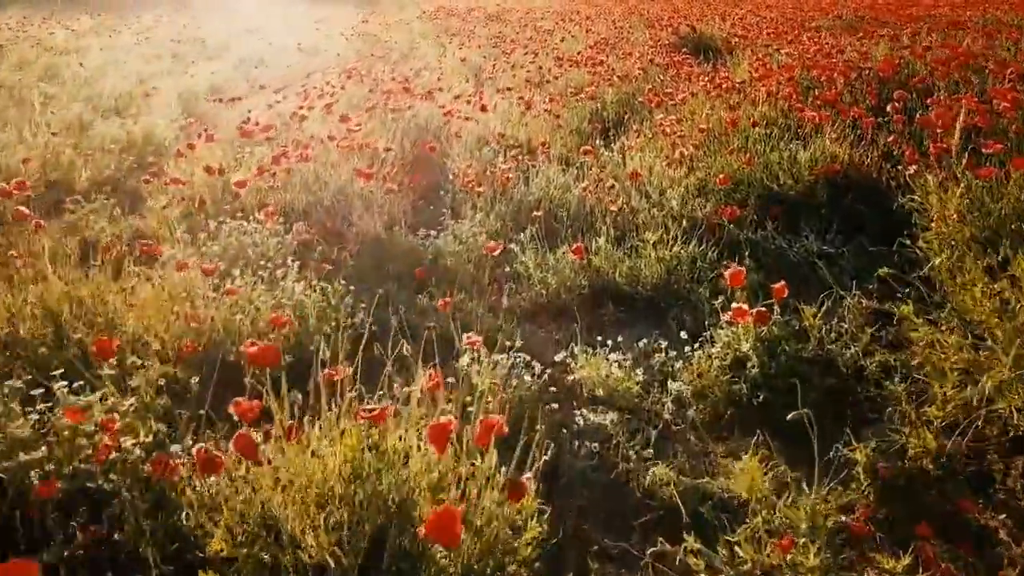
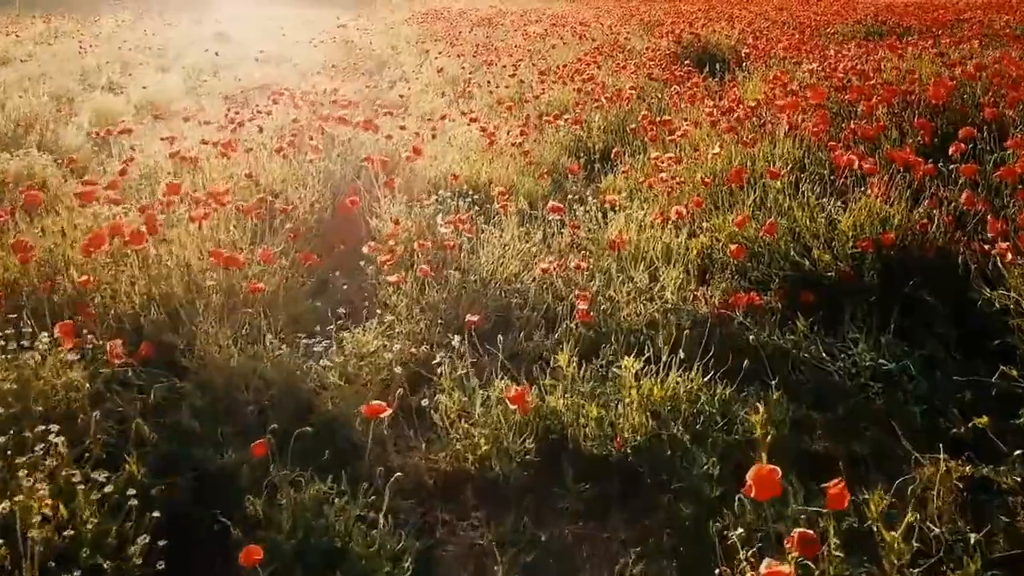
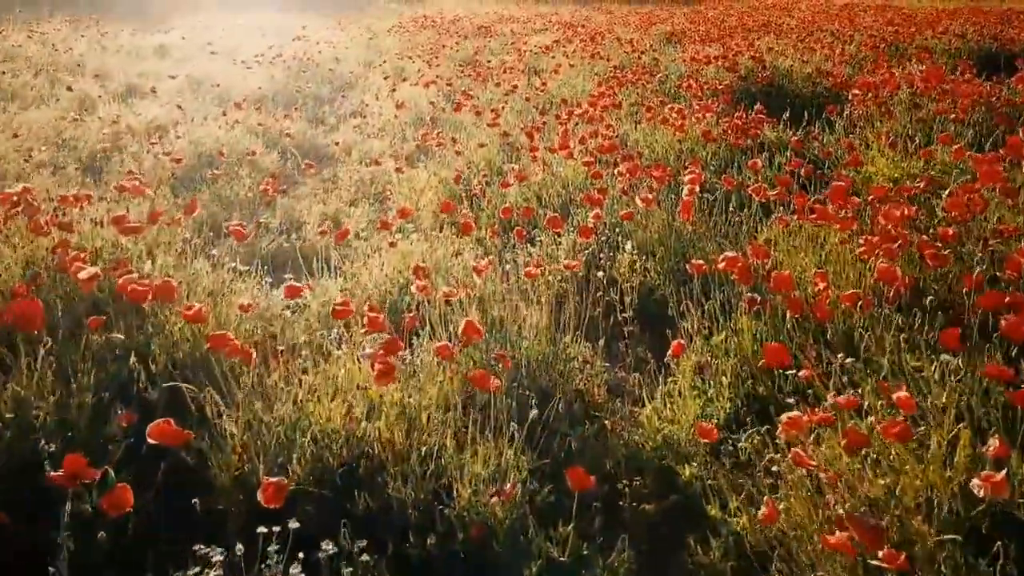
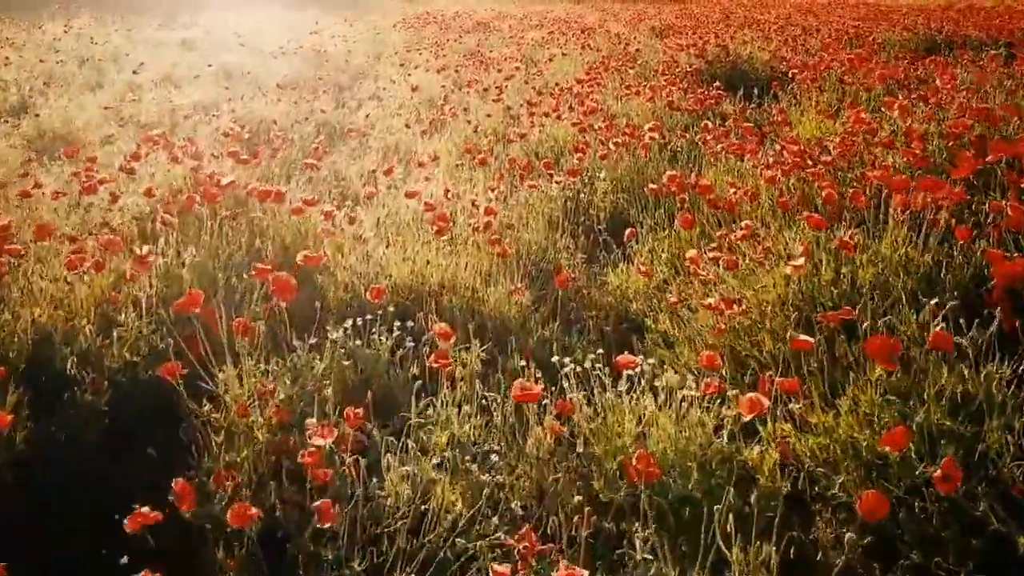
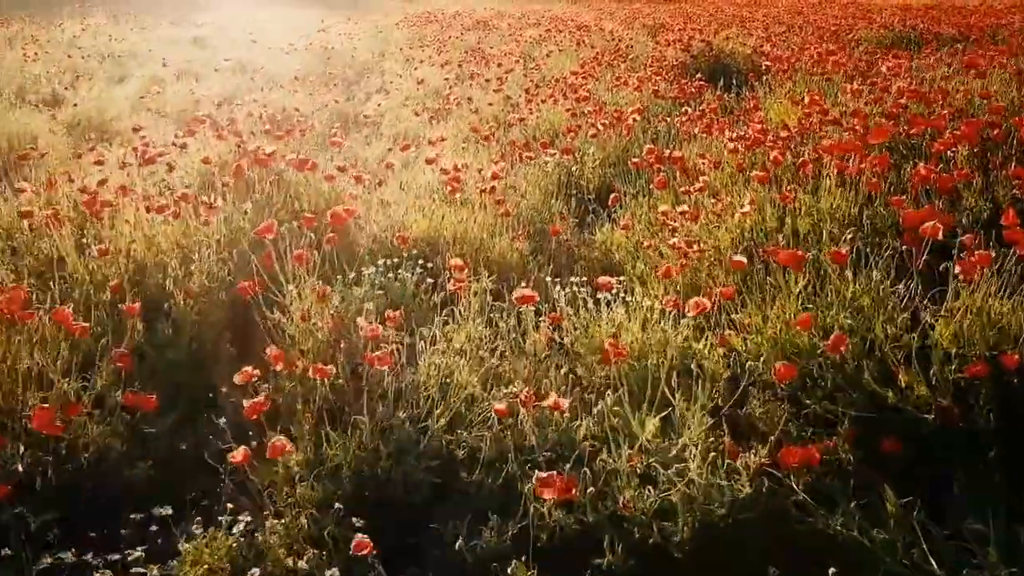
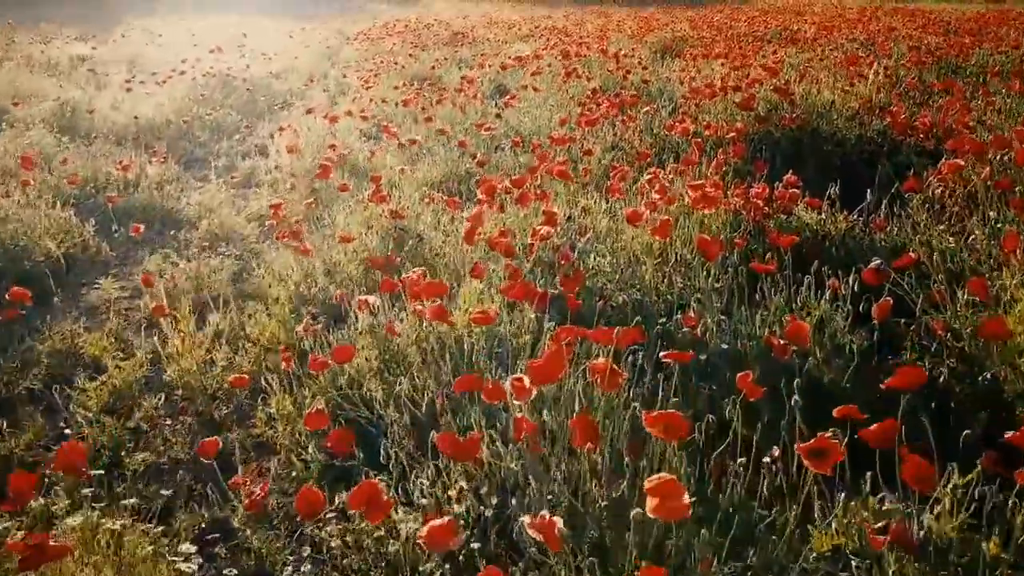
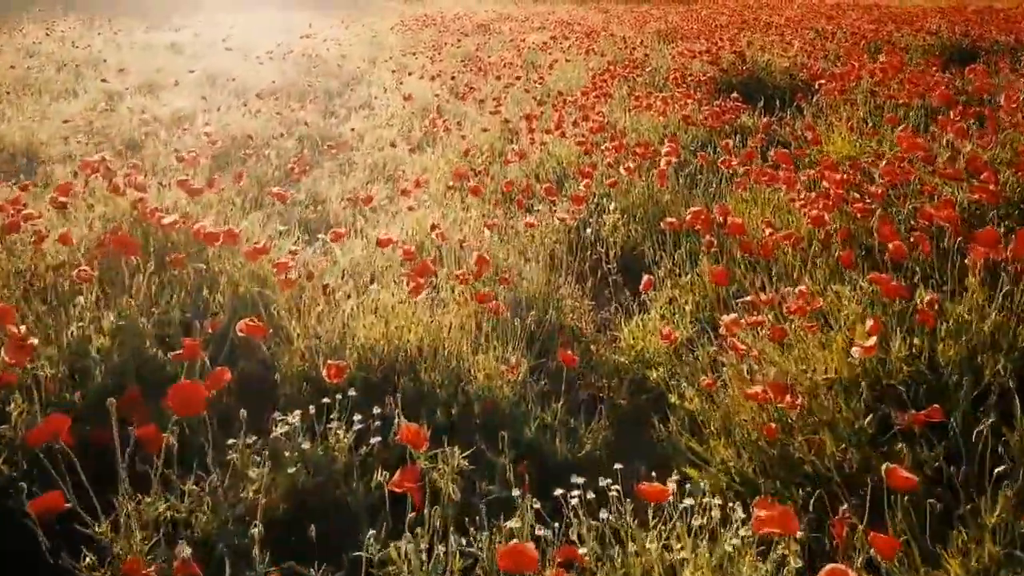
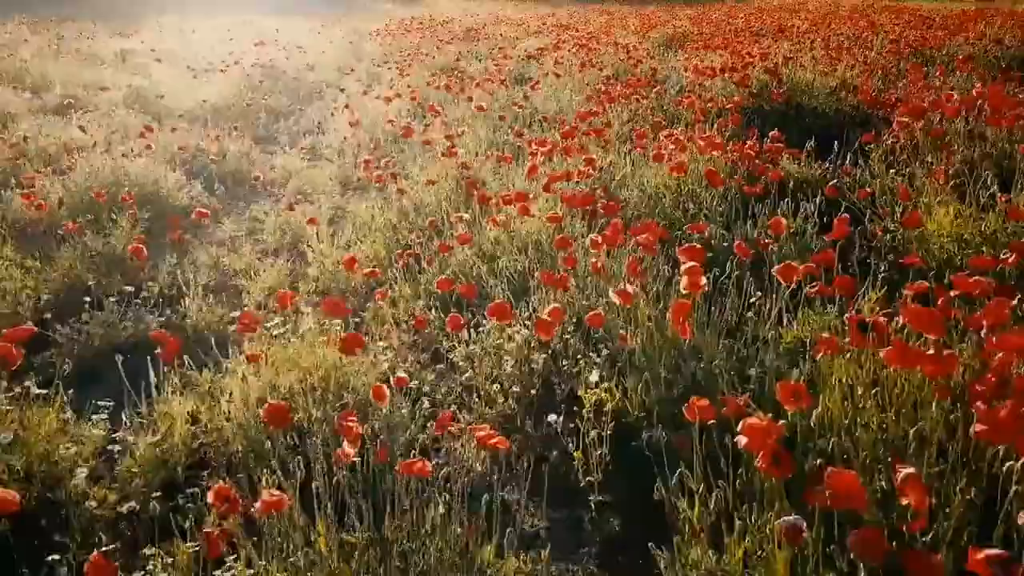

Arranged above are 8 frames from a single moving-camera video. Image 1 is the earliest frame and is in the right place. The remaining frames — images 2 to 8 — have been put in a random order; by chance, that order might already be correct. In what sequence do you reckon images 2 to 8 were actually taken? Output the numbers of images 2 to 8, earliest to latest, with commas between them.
2, 5, 4, 7, 3, 8, 6
